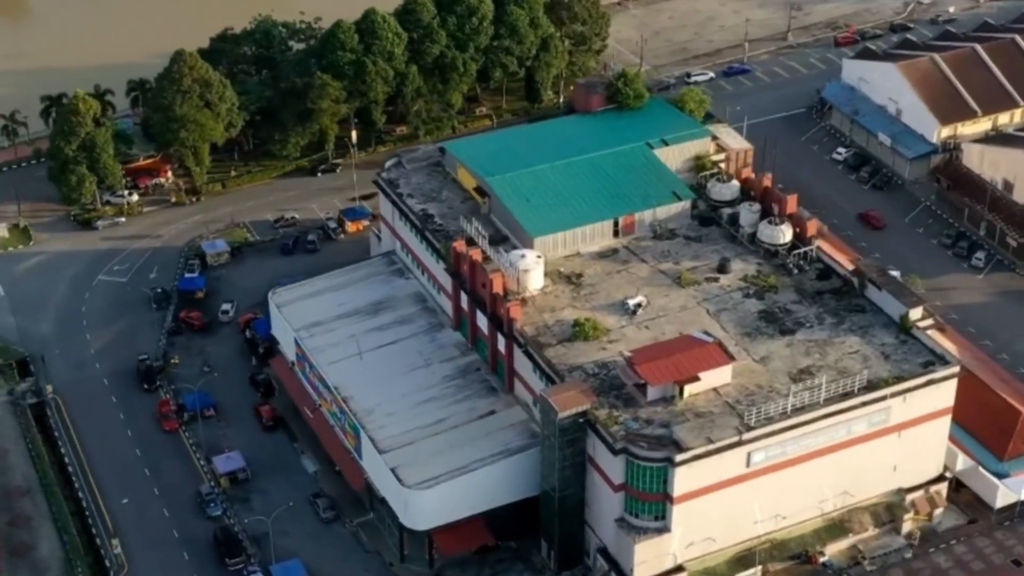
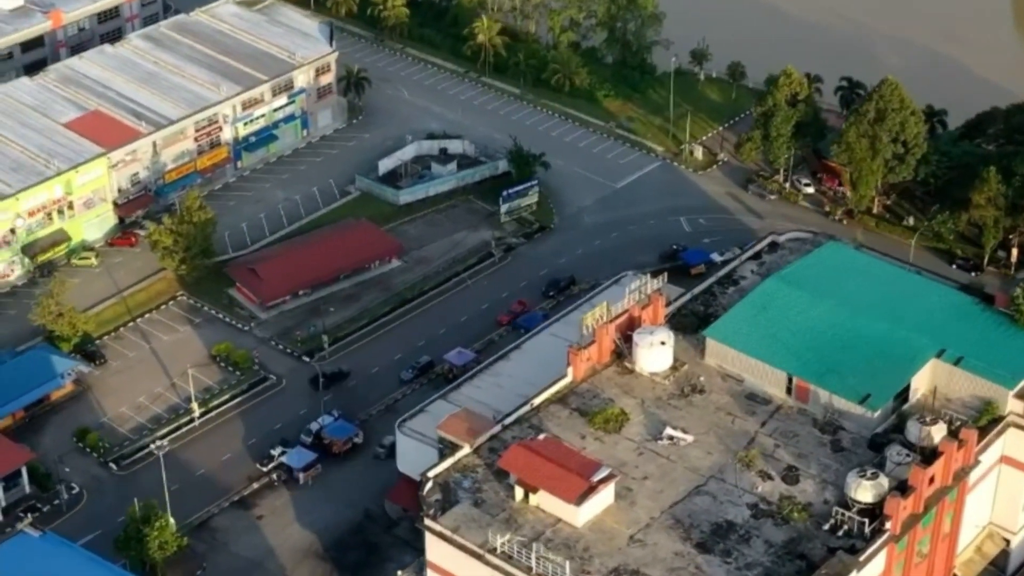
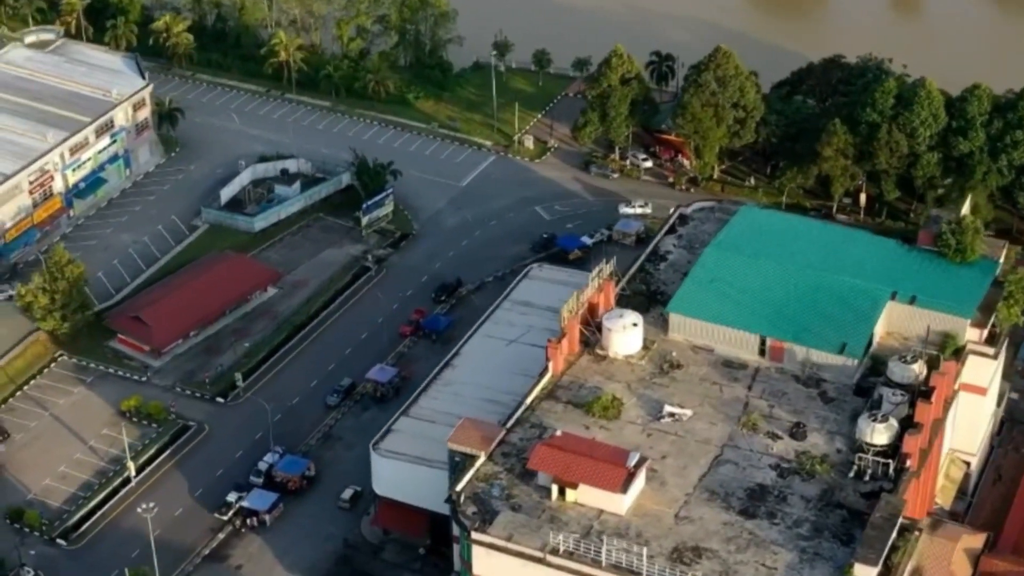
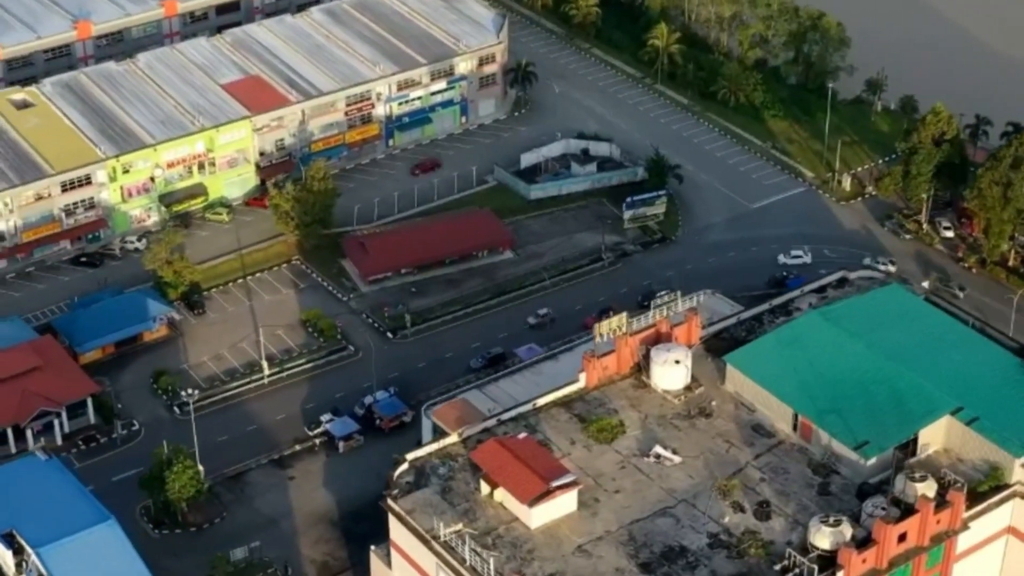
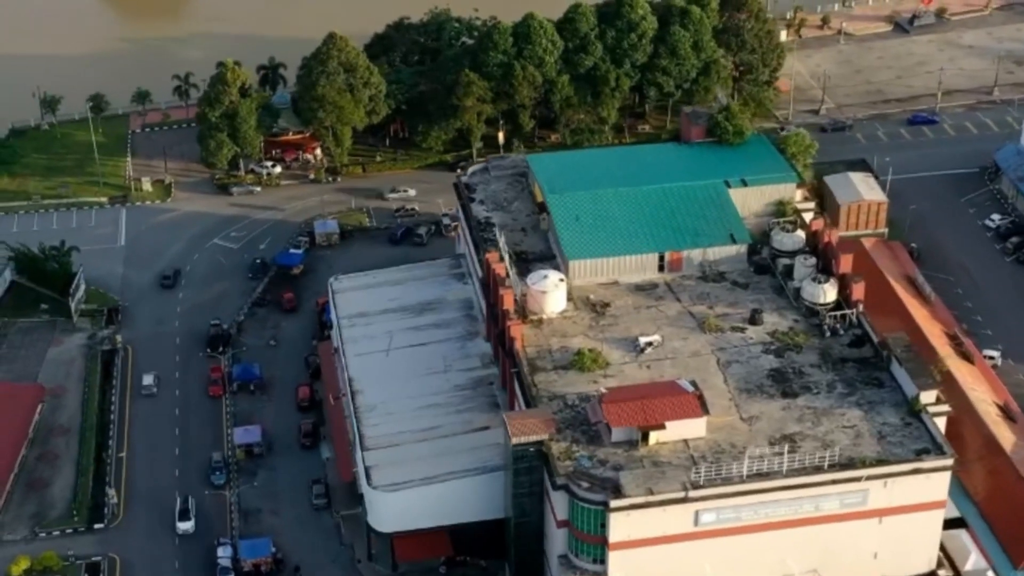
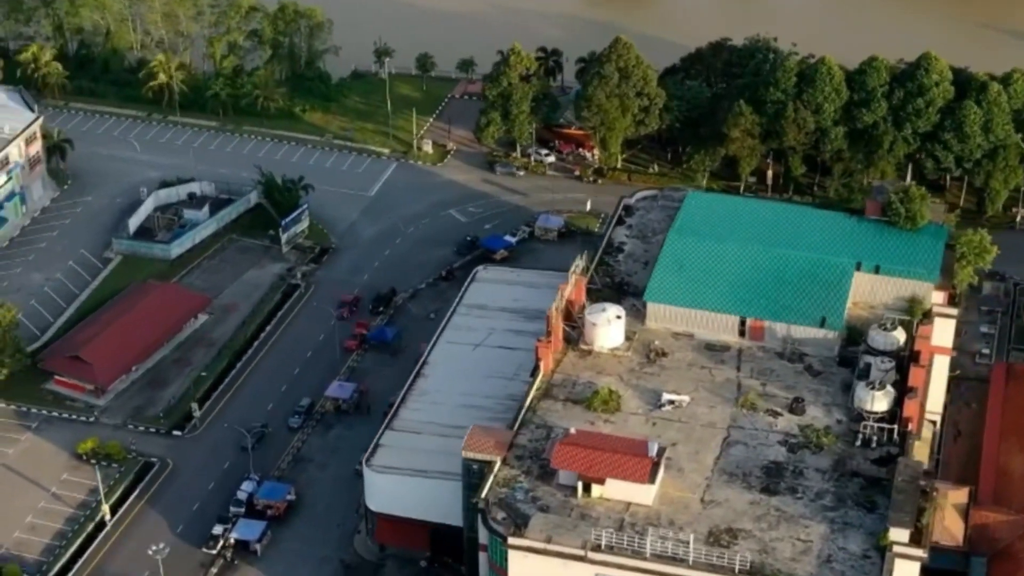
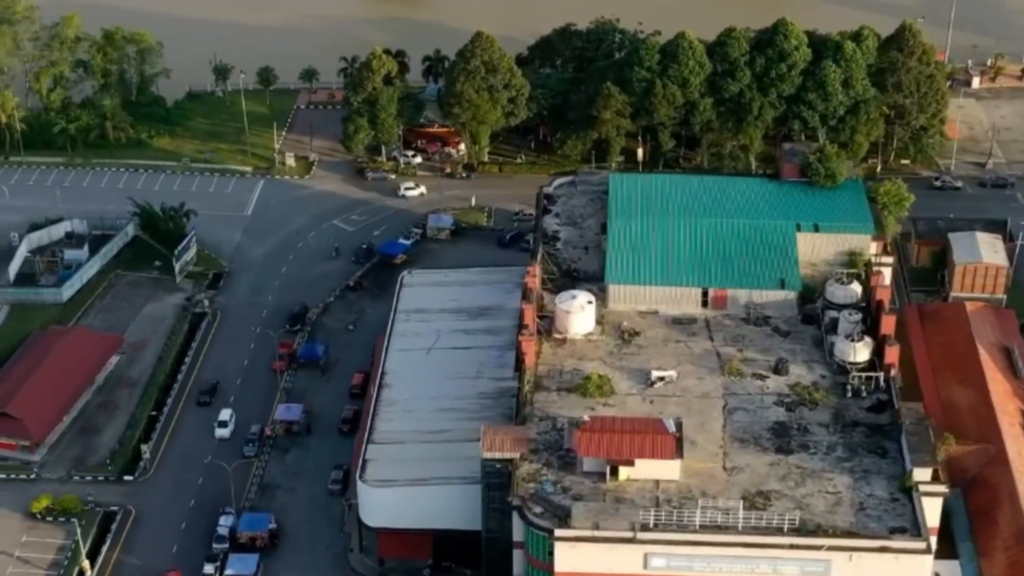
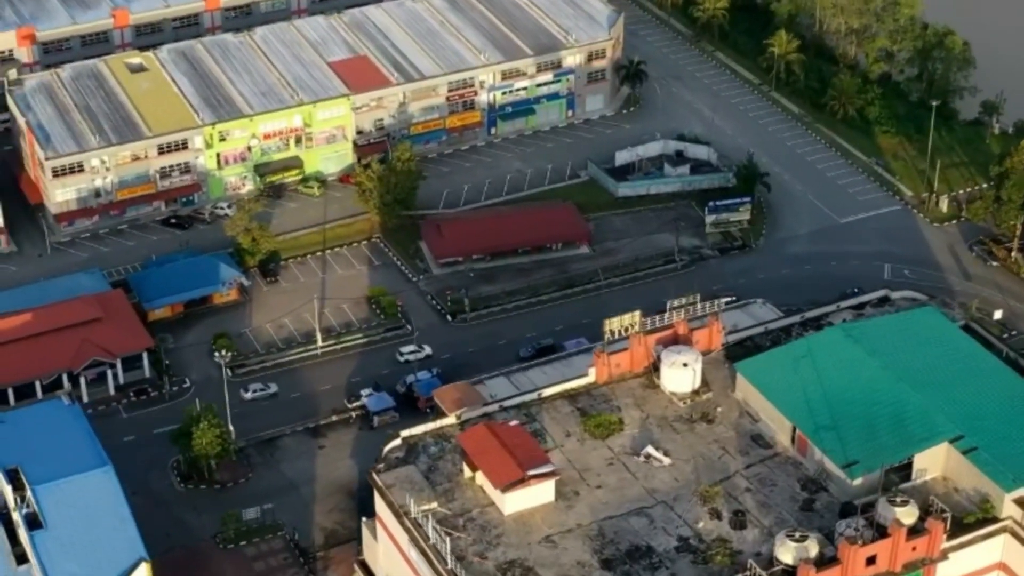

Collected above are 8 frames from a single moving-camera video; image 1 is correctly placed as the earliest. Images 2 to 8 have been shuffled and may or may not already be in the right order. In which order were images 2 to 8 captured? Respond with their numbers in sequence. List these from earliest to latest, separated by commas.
5, 7, 6, 3, 2, 4, 8
